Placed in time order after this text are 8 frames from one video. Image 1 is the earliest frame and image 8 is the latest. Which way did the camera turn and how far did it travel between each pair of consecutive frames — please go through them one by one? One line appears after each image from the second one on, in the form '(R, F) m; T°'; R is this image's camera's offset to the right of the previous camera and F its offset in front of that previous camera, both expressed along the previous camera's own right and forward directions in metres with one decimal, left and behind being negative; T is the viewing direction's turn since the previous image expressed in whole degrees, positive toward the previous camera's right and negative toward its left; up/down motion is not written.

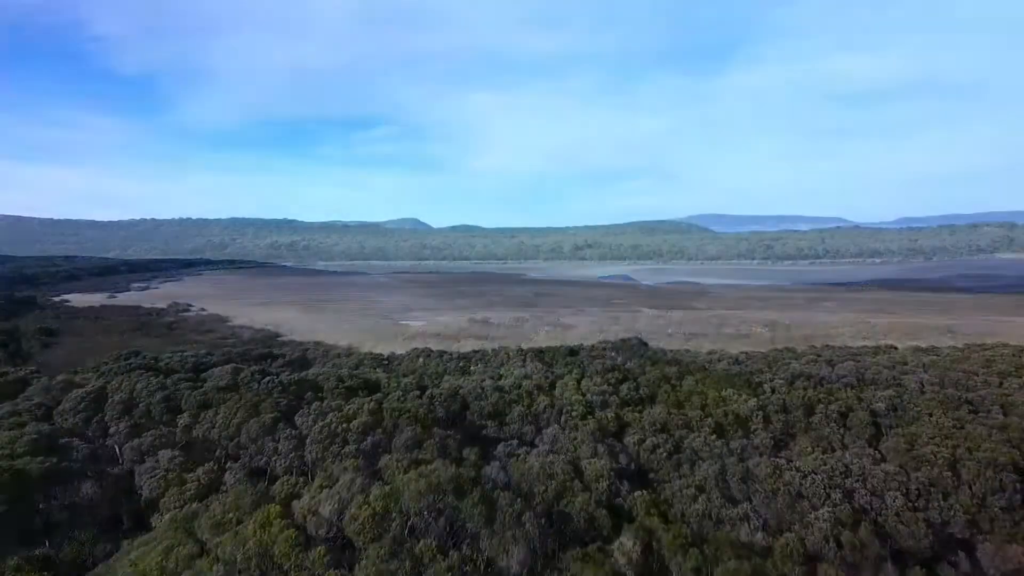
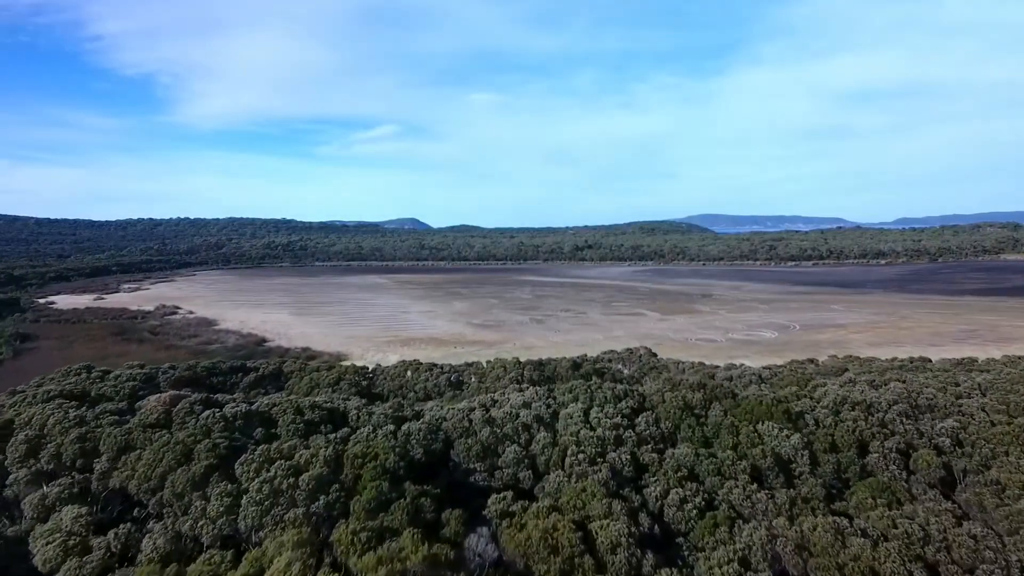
(+0.1, +1.5) m; 0°
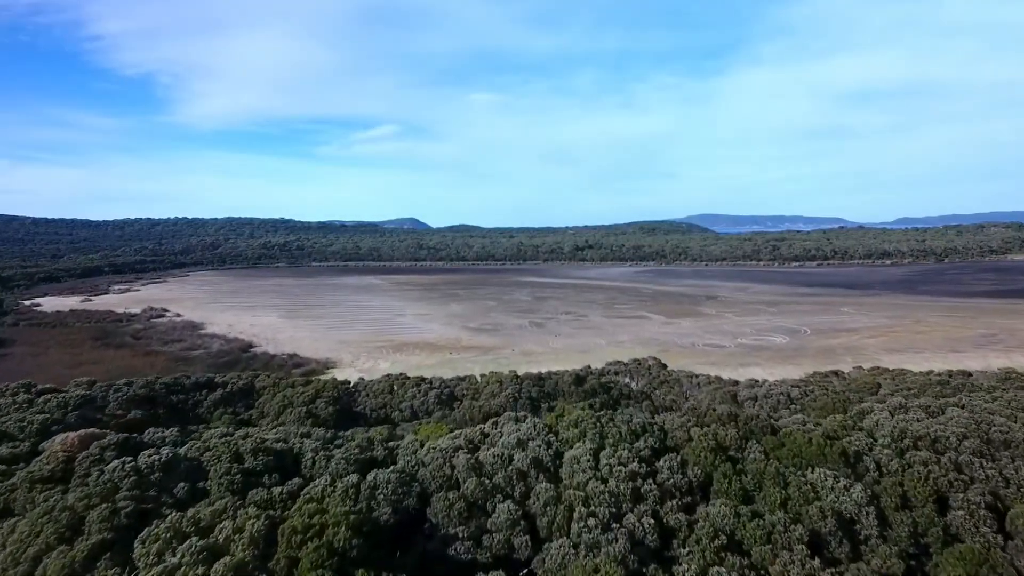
(+0.1, +1.5) m; 0°
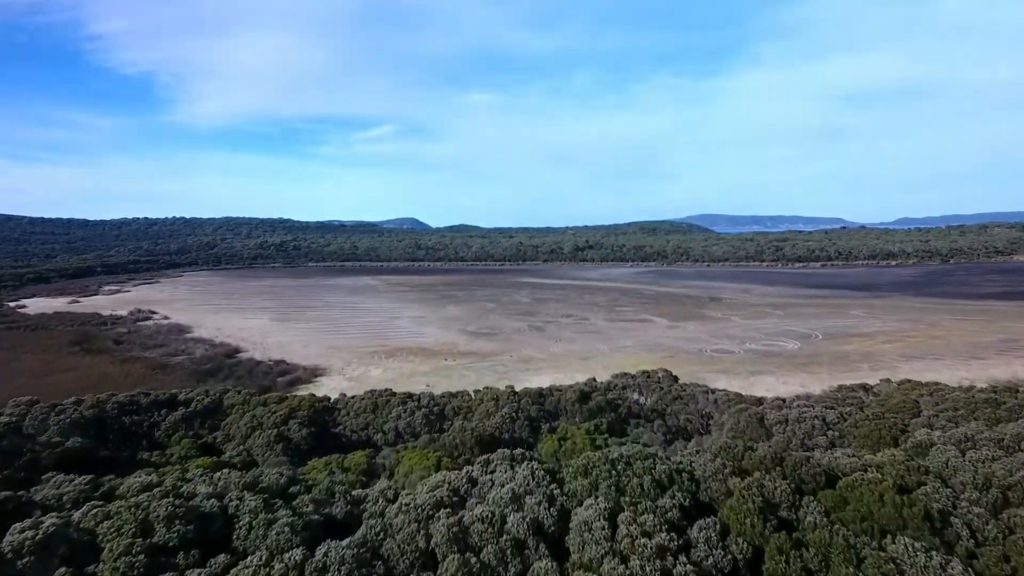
(+0.1, +1.4) m; 0°
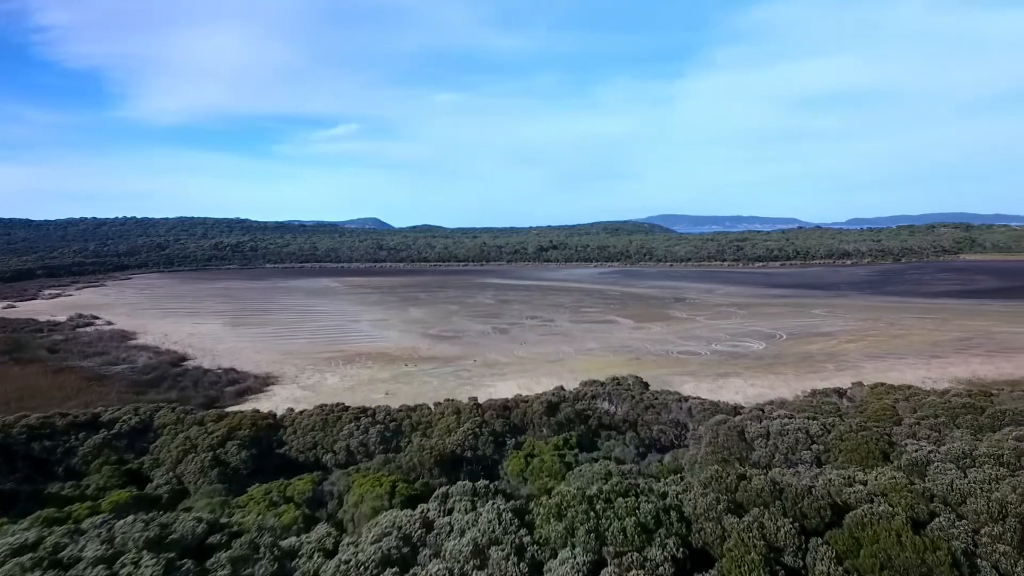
(0.0, +0.9) m; +3°
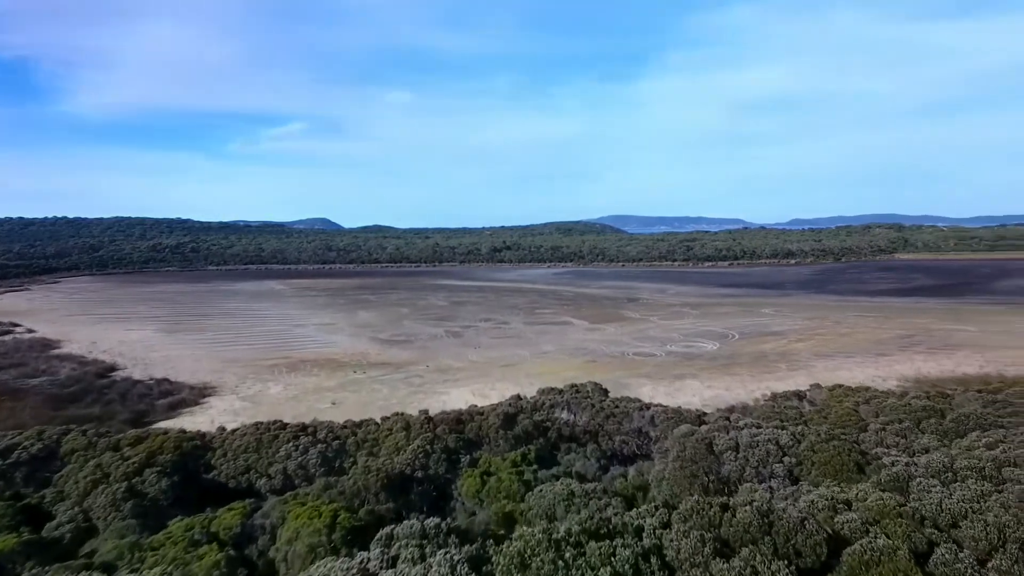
(0.0, +0.8) m; +5°
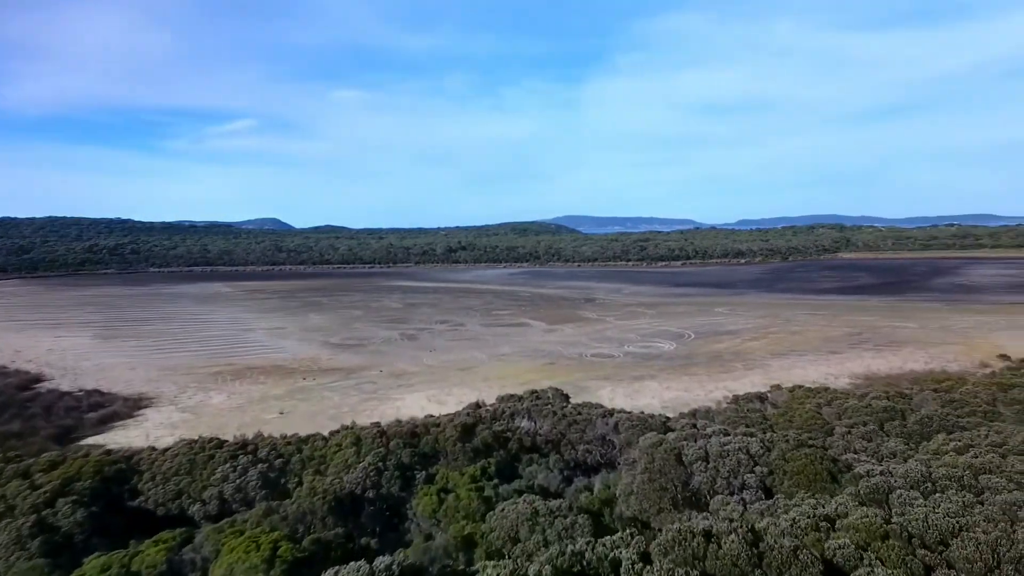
(0.0, +0.6) m; +4°
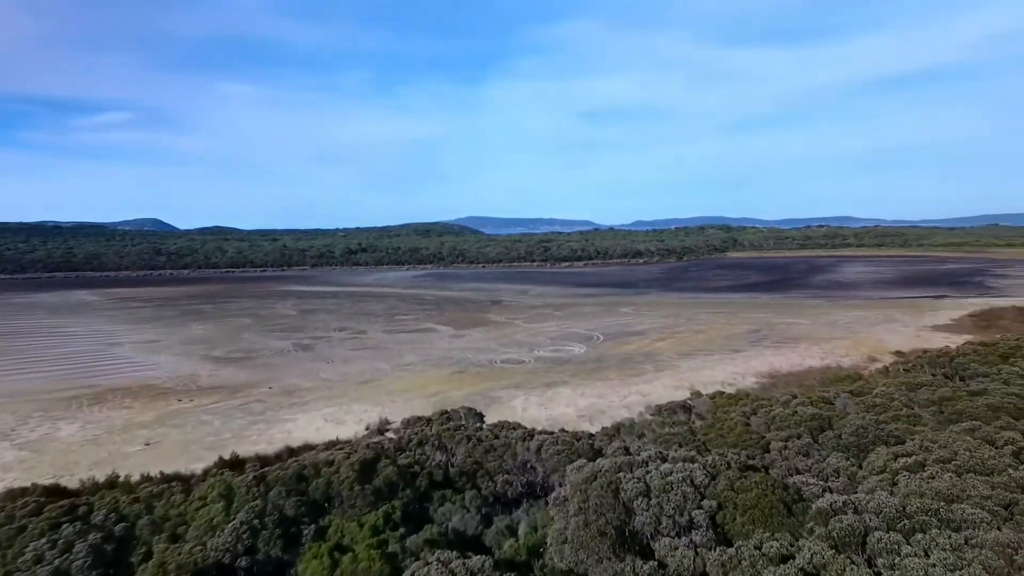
(0.0, +1.4) m; +9°
